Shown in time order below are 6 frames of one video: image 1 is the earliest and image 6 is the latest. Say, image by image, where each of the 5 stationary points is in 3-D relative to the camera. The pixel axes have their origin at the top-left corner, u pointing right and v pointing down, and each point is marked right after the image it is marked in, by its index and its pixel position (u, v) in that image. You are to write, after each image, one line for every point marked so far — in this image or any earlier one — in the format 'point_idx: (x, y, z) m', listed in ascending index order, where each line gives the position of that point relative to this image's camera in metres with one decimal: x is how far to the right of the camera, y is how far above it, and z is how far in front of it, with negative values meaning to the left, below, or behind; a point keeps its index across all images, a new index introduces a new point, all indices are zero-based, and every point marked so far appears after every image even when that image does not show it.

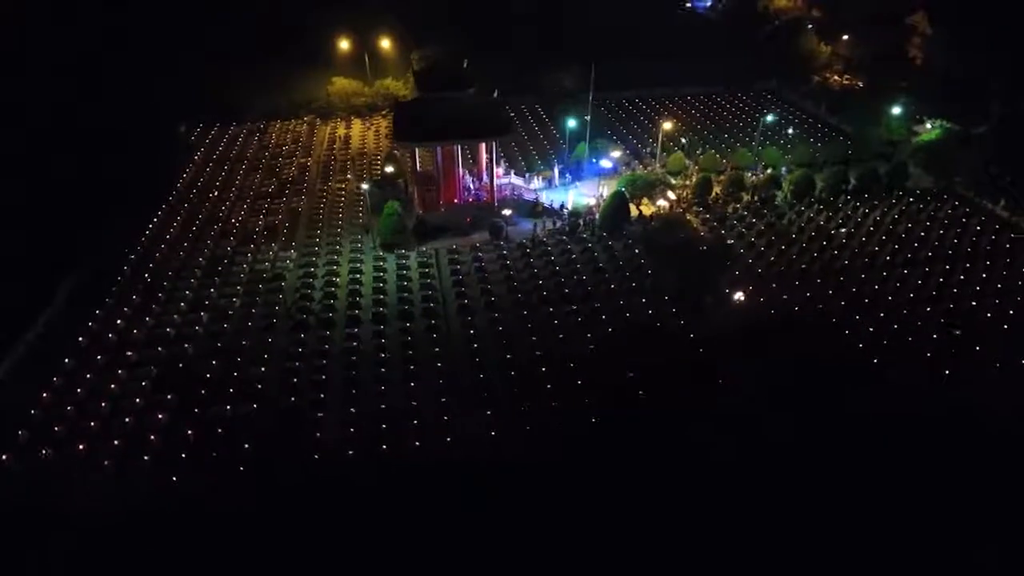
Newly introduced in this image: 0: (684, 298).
0: (+3.0, -0.2, +13.1) m
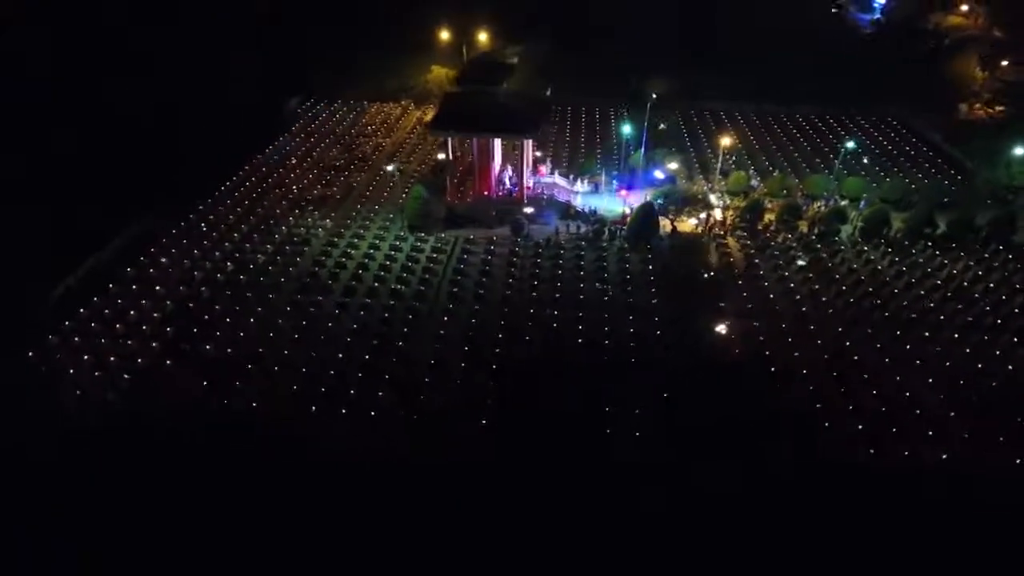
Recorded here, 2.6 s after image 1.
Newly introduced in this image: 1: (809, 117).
0: (+2.7, -0.6, +12.5) m
1: (+7.4, +4.3, +19.0) m
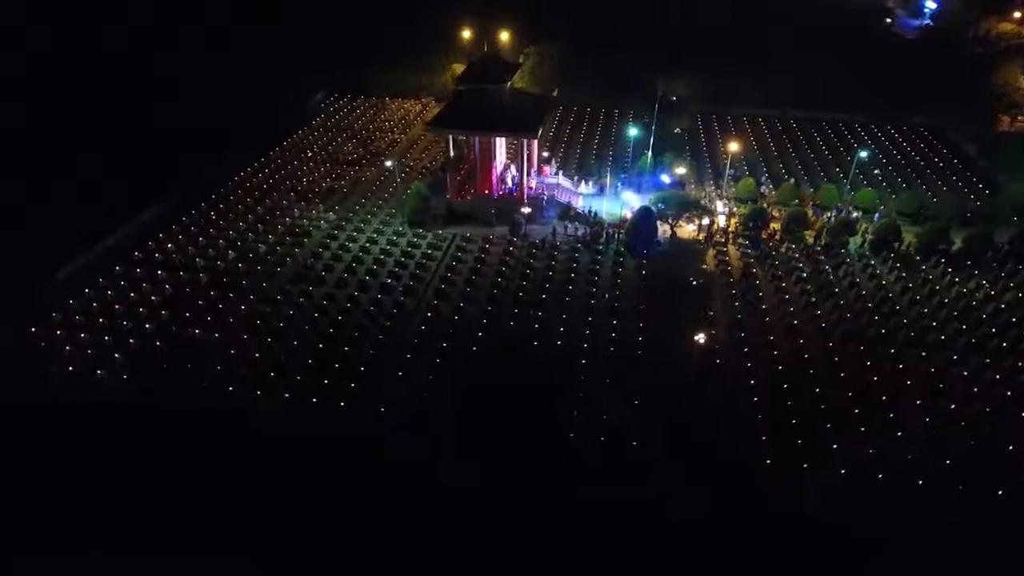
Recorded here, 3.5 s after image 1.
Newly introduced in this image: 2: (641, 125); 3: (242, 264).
0: (+2.4, -0.7, +12.3) m
1: (+7.8, +4.0, +18.4) m
2: (+2.4, +3.8, +18.1) m
3: (-4.9, +0.4, +13.7) m
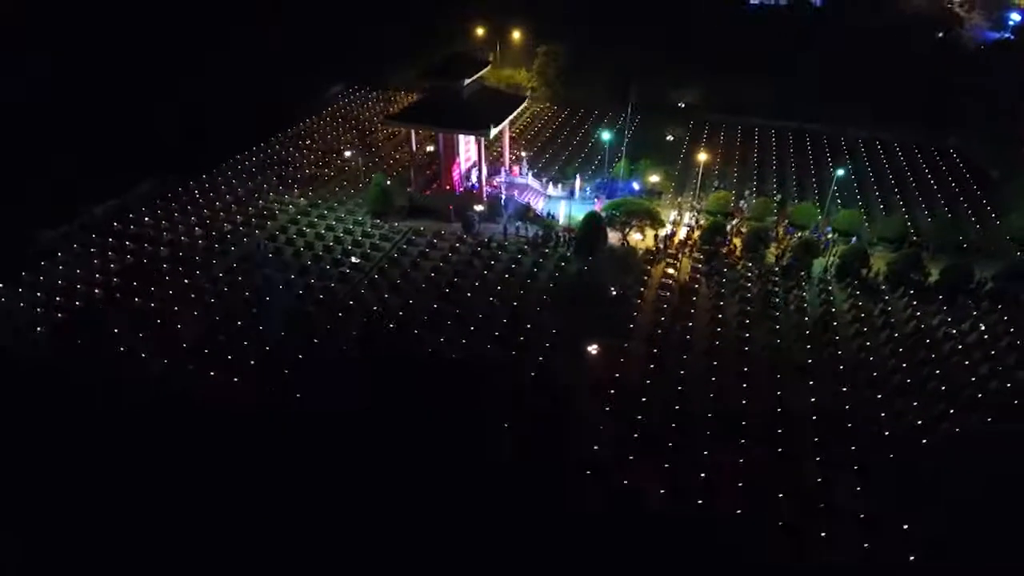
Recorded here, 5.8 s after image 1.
0: (+1.0, -0.8, +11.9) m
1: (+7.6, +3.3, +17.1) m
2: (+2.2, +3.7, +17.7) m
3: (-5.9, +0.9, +14.5) m
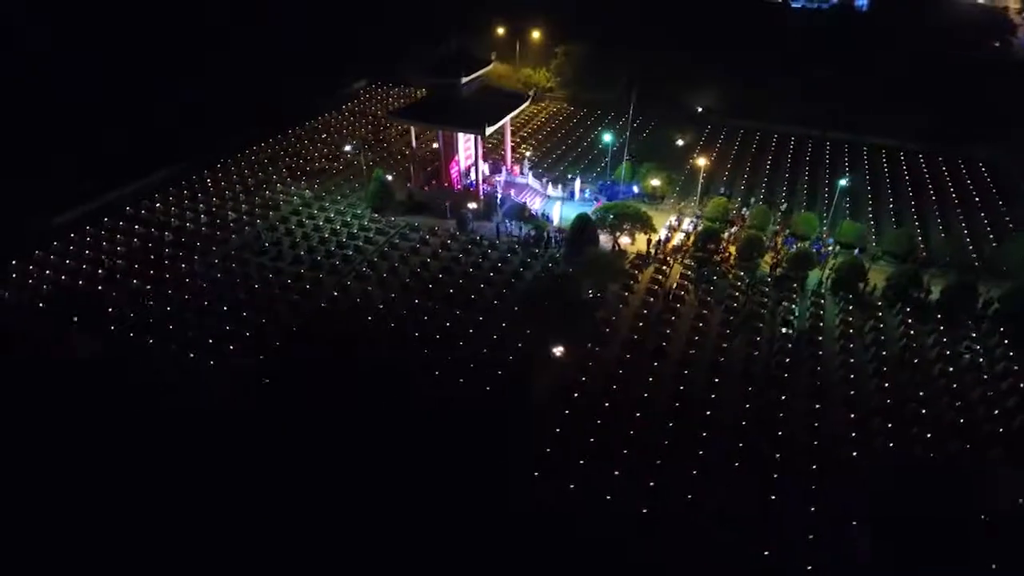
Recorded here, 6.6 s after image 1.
0: (+0.5, -0.8, +11.8) m
1: (+7.8, +3.0, +16.4) m
2: (+2.5, +3.5, +17.4) m
3: (-6.0, +1.2, +14.9) m
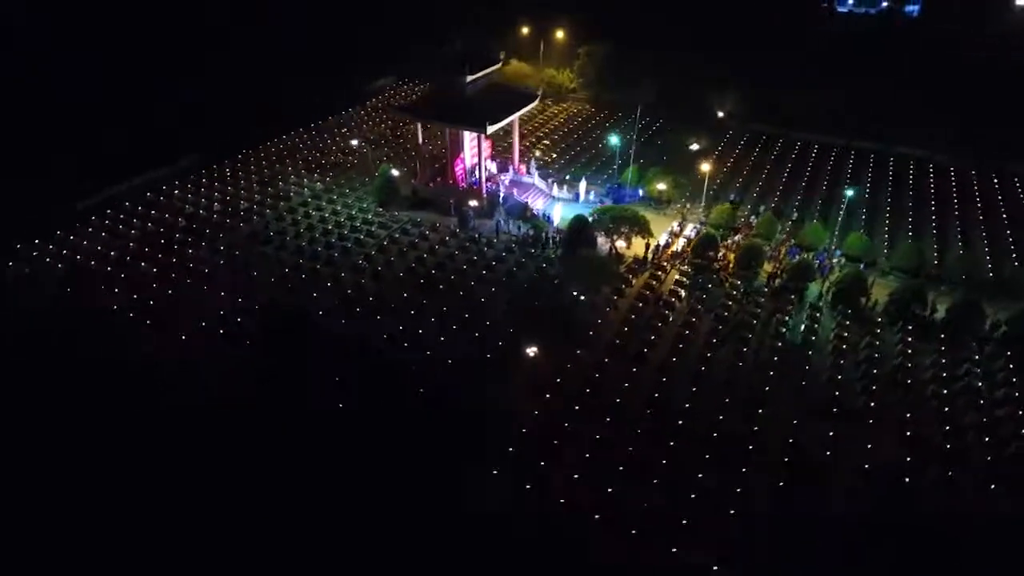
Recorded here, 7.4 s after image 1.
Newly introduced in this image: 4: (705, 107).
0: (+0.3, -0.8, +11.7) m
1: (+8.0, +2.6, +15.8) m
2: (+2.8, +3.4, +17.1) m
3: (-5.9, +1.4, +15.2) m
4: (+4.9, +4.6, +18.7) m
